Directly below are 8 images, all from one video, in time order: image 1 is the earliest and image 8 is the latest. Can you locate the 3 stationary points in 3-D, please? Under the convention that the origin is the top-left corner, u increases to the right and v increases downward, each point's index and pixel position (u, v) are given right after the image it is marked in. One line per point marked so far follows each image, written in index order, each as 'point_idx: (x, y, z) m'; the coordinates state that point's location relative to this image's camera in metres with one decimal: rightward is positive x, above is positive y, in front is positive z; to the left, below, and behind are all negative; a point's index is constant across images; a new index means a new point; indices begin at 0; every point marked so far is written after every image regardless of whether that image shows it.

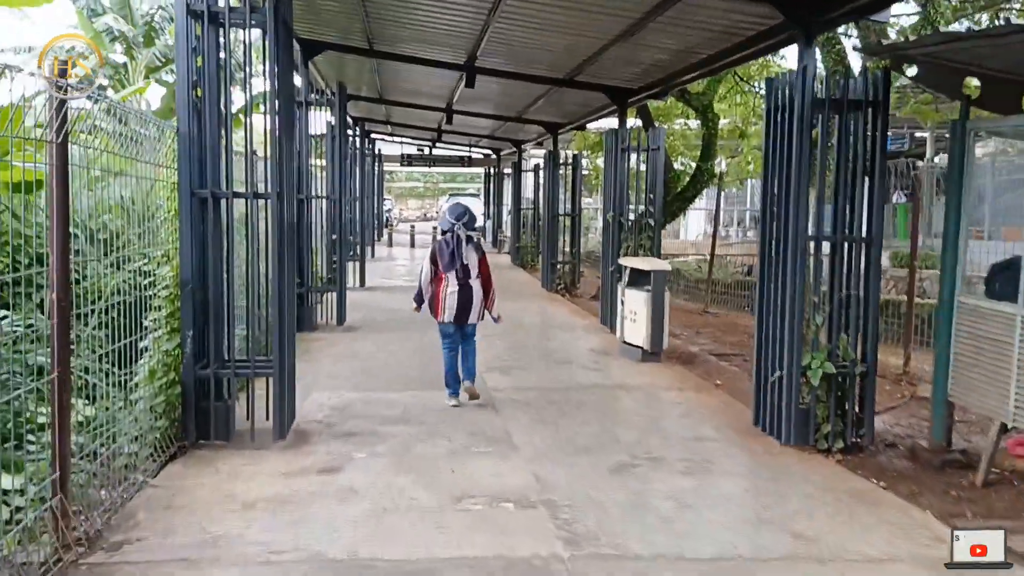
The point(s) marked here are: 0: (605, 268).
0: (+1.1, +0.2, +10.3) m
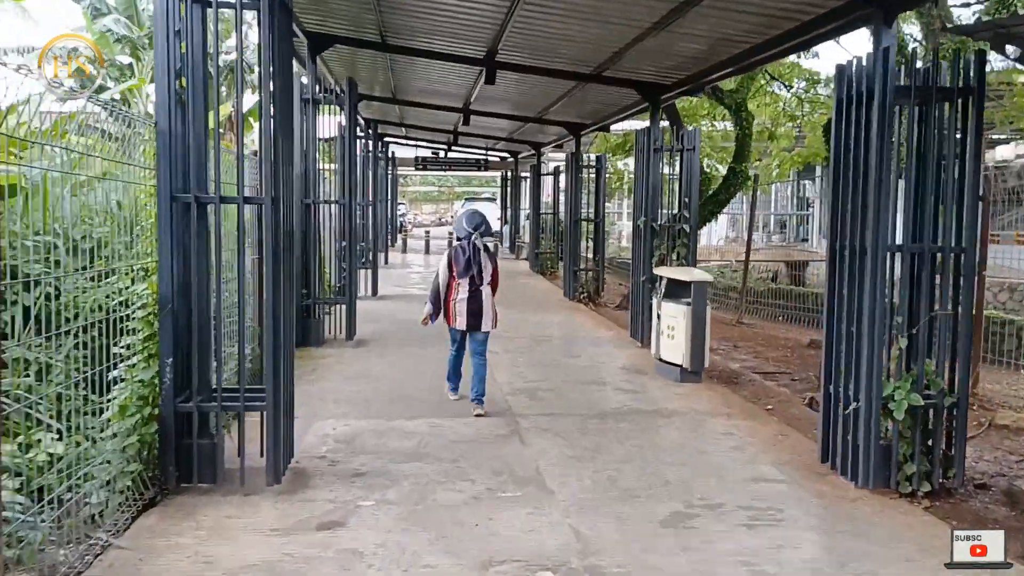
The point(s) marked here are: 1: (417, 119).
0: (+1.4, +0.1, +9.6) m
1: (-2.0, +3.6, +17.8) m
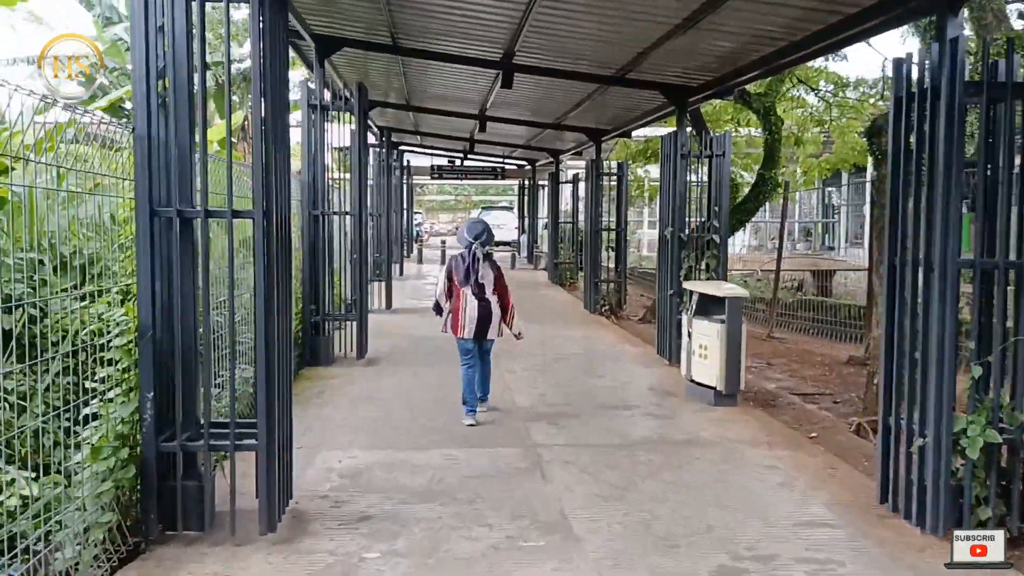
0: (+1.6, -0.1, +9.0) m
1: (-1.6, +3.3, +17.4) m
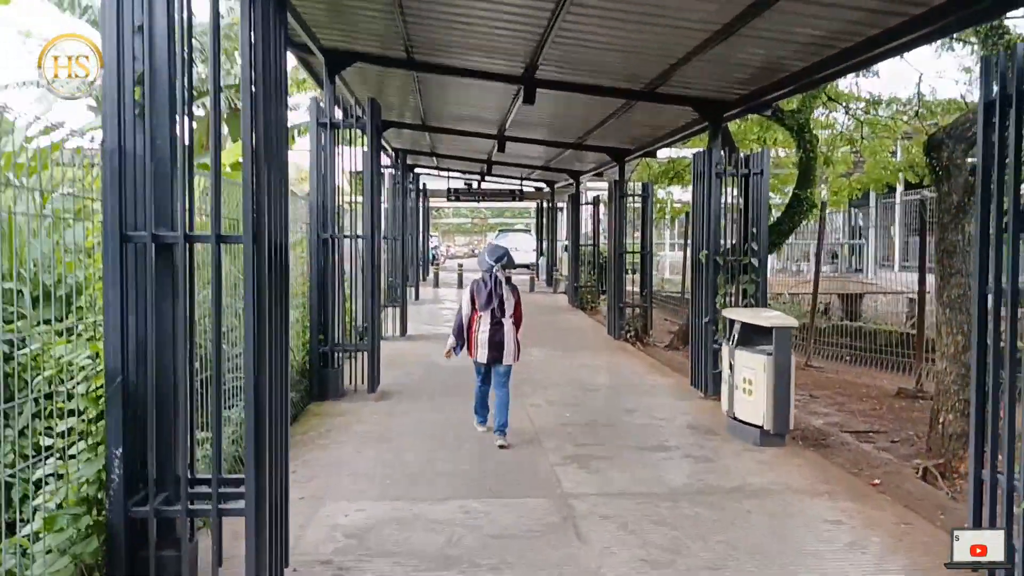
0: (+1.8, -0.3, +8.4) m
1: (-1.3, +2.8, +16.9) m
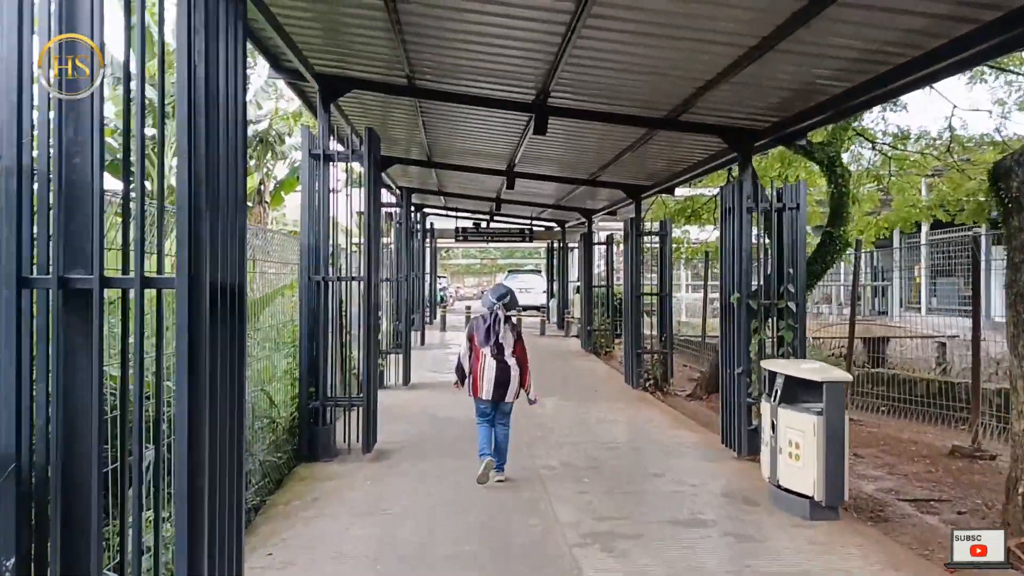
0: (+1.9, -0.8, +7.6) m
1: (-1.1, +2.0, +16.3) m
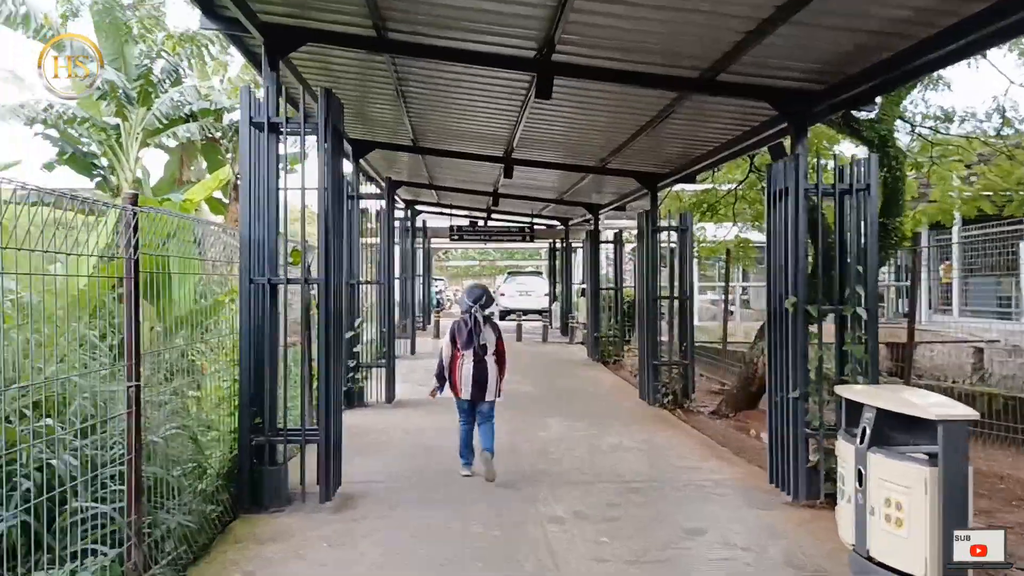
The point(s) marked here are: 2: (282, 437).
0: (+1.9, -0.8, +6.1) m
1: (-1.1, +1.9, +14.8) m
2: (-1.6, -1.0, +5.8) m
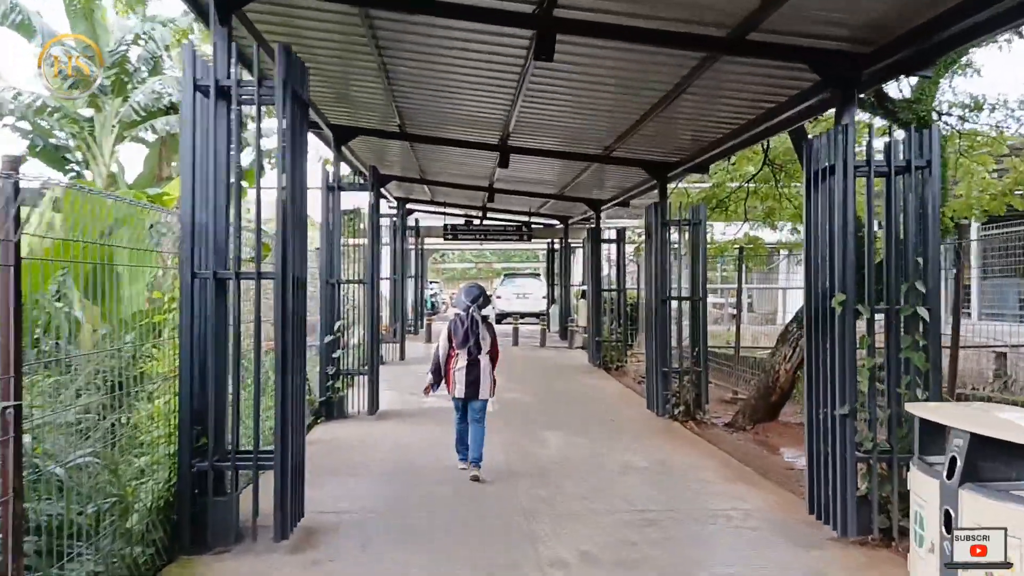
0: (+1.9, -0.7, +5.2) m
1: (-1.2, +1.9, +13.9) m
2: (-1.6, -1.0, +4.8) m
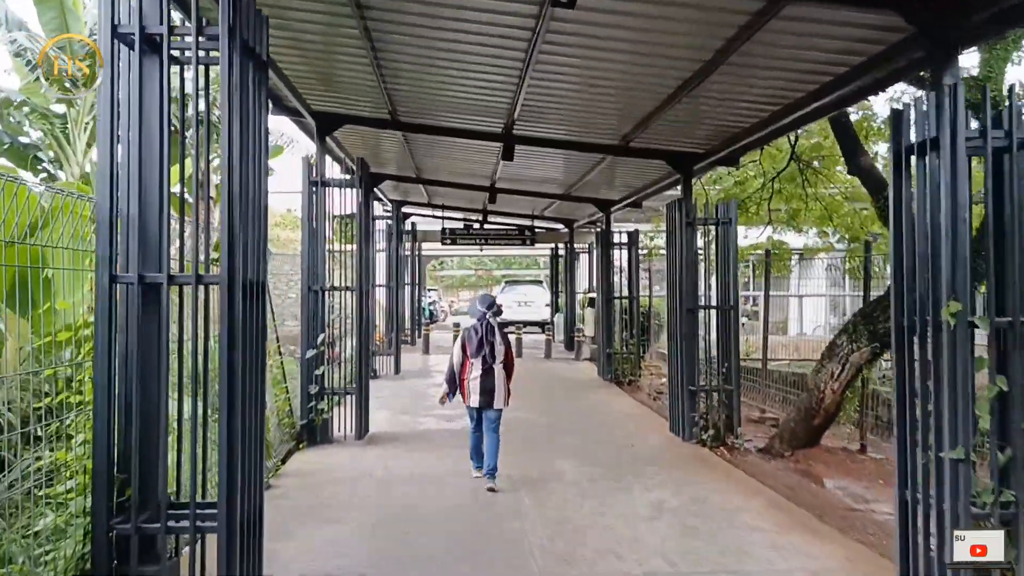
0: (+1.9, -0.8, +4.1) m
1: (-1.1, +1.8, +12.8) m
2: (-1.5, -1.0, +3.7) m
